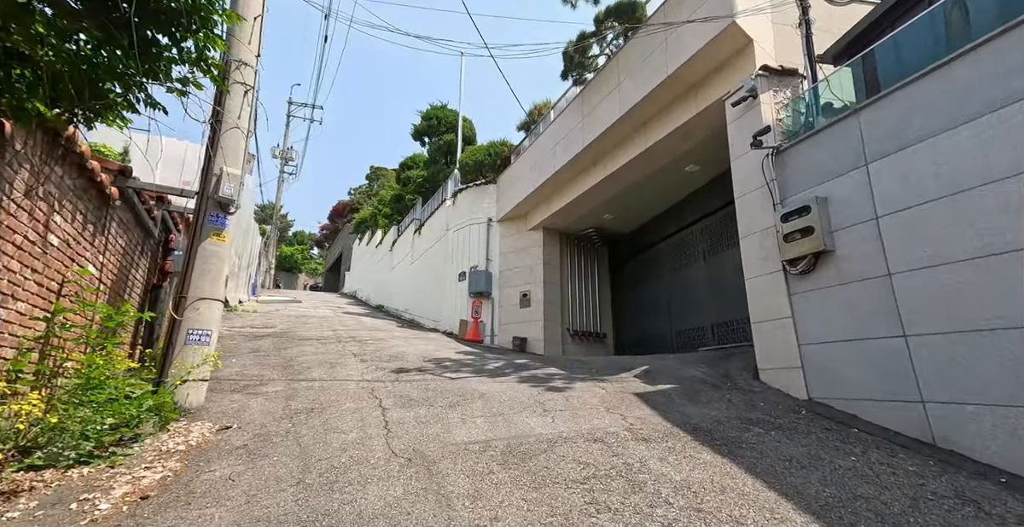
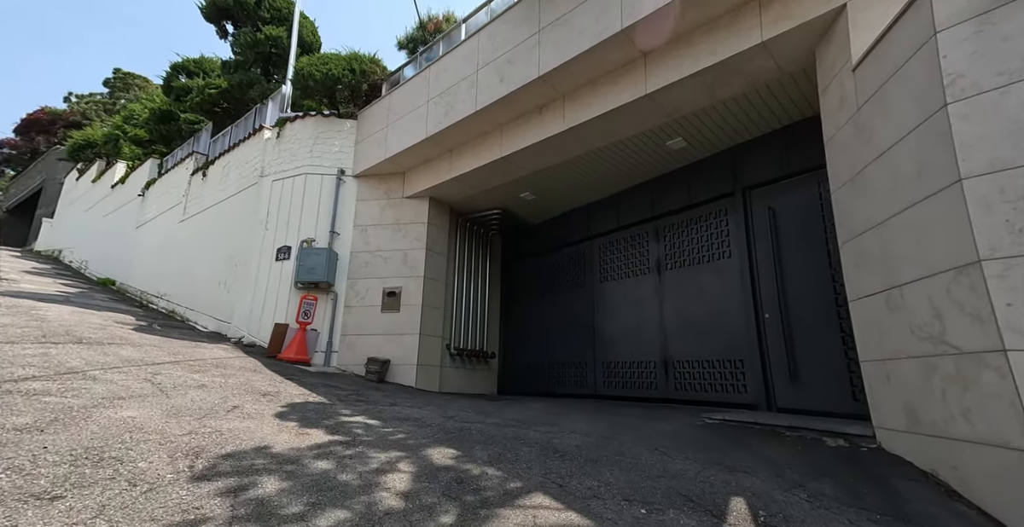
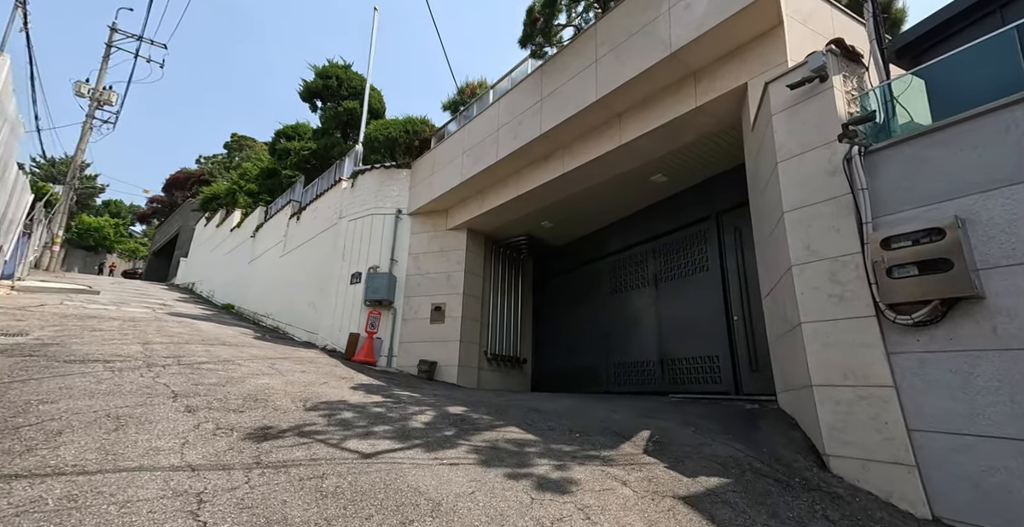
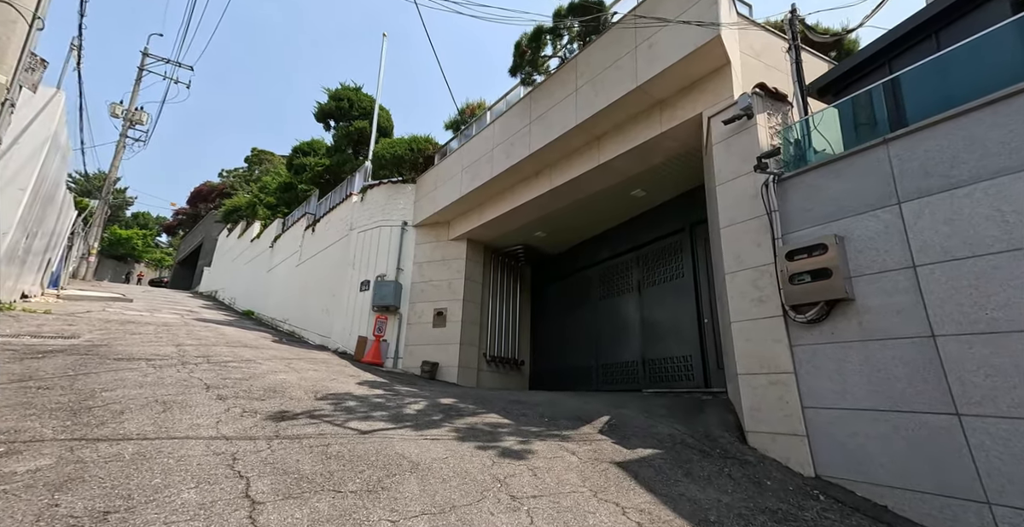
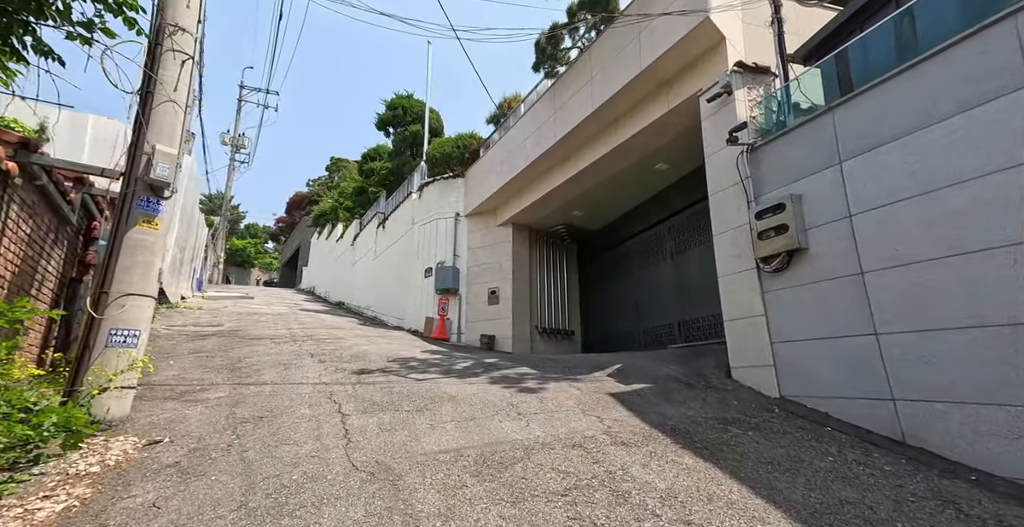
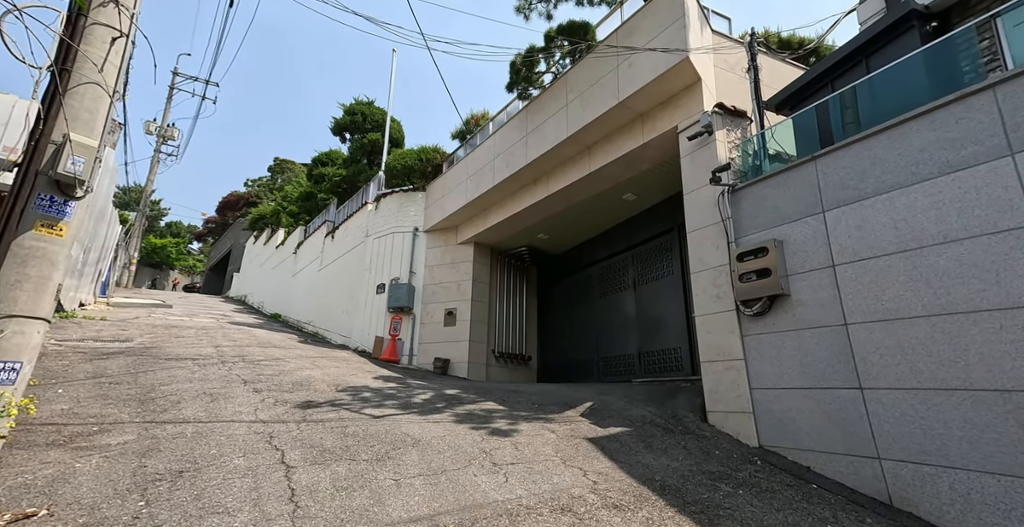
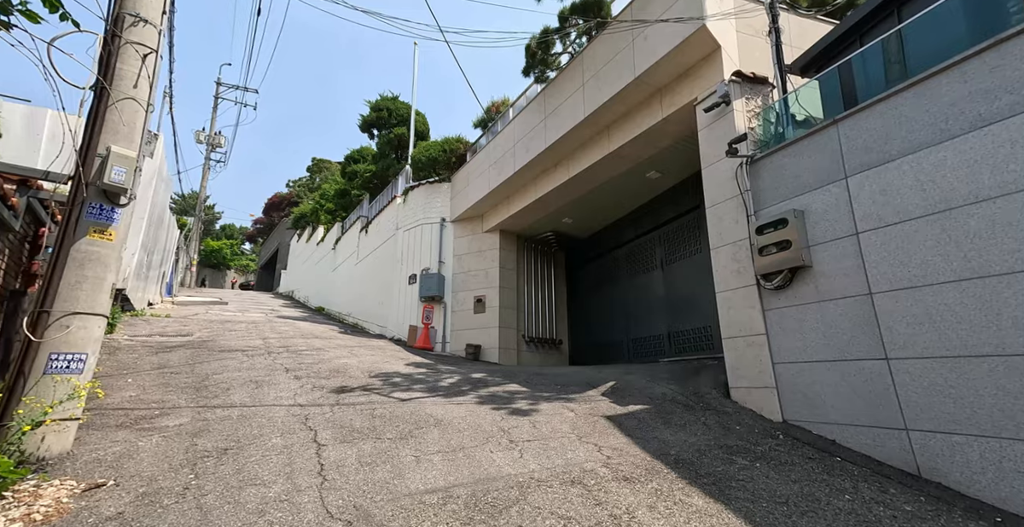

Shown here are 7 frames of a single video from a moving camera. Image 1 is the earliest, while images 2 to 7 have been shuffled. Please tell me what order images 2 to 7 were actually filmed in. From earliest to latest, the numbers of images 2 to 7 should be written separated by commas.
5, 7, 6, 4, 3, 2
